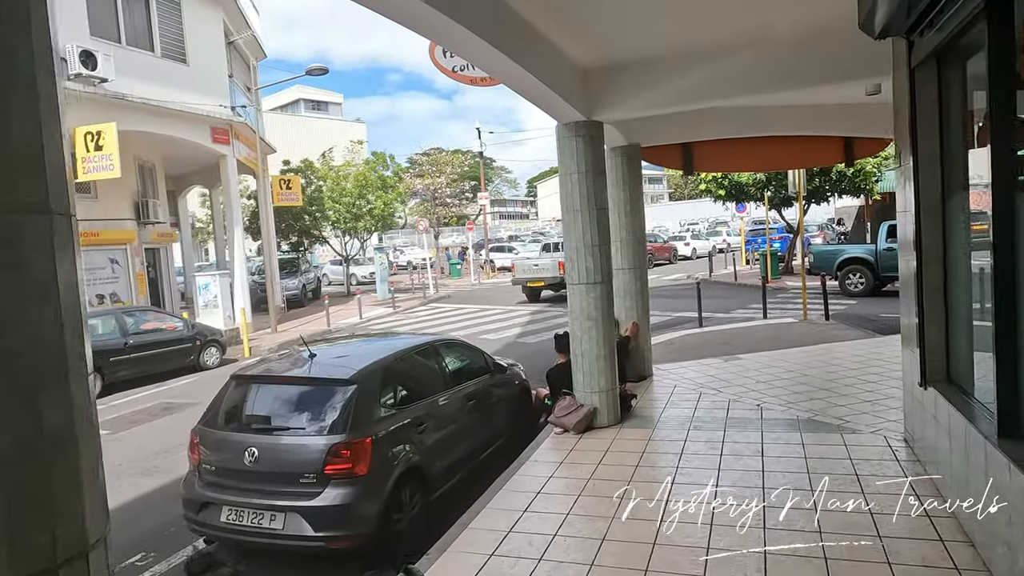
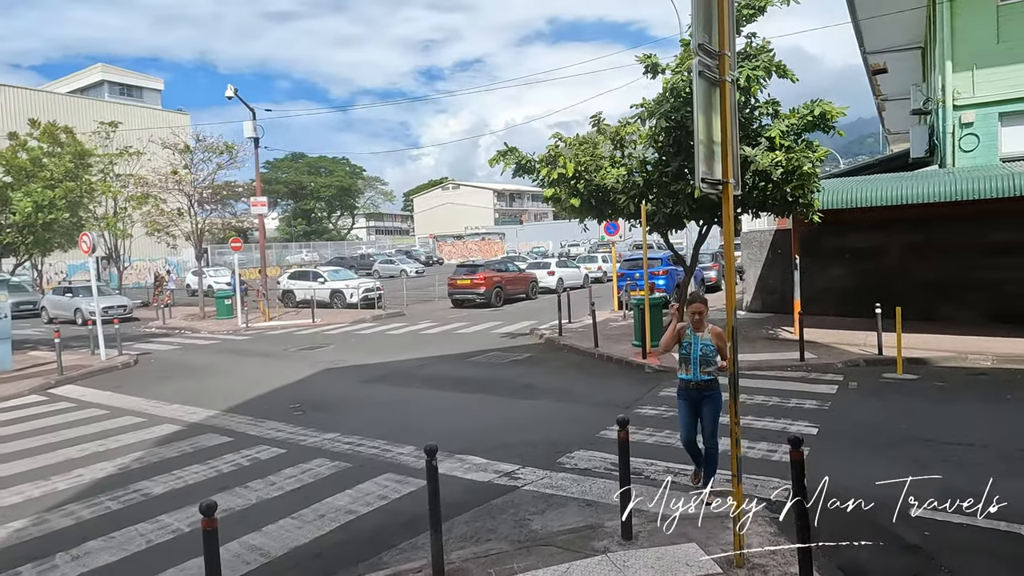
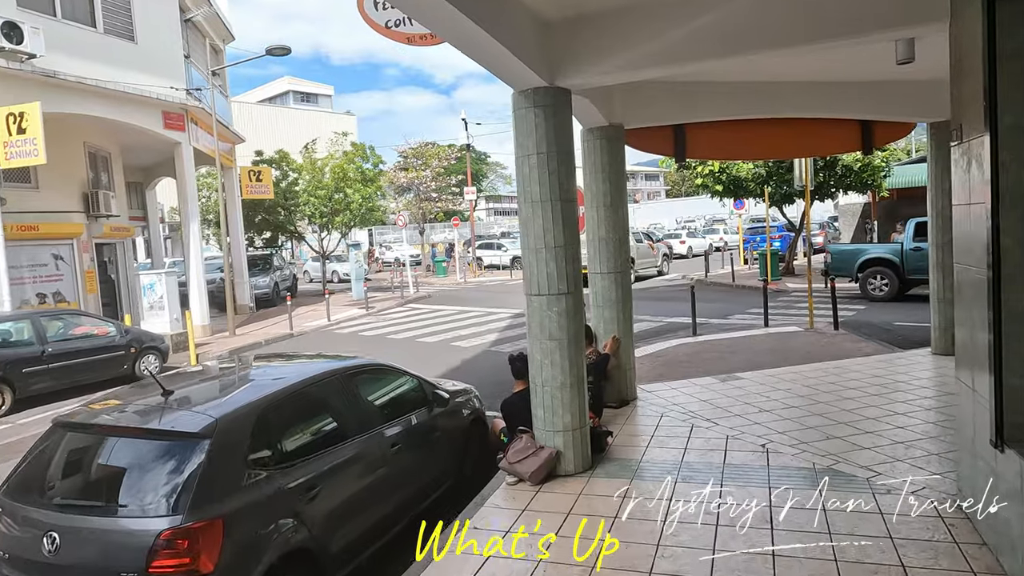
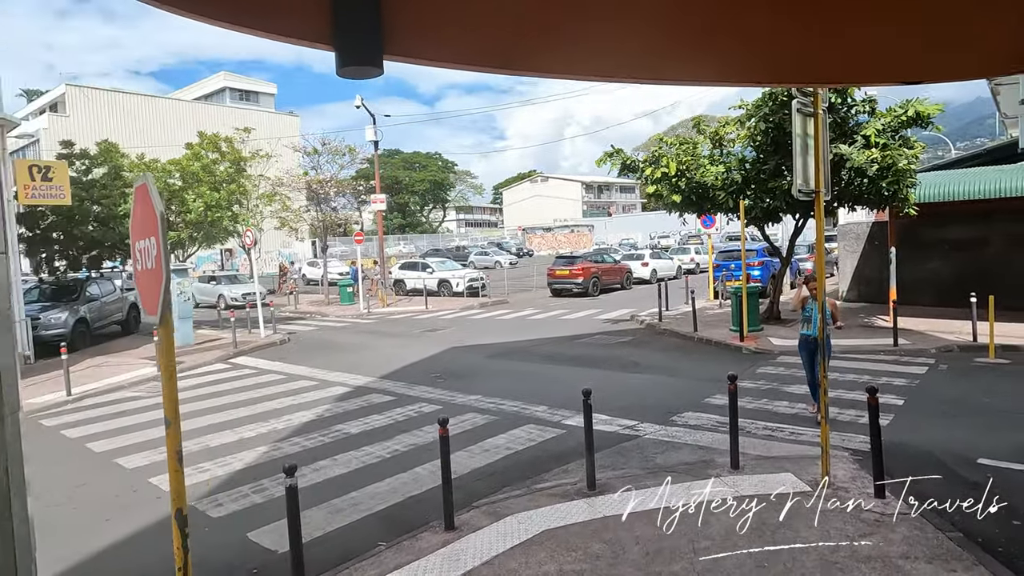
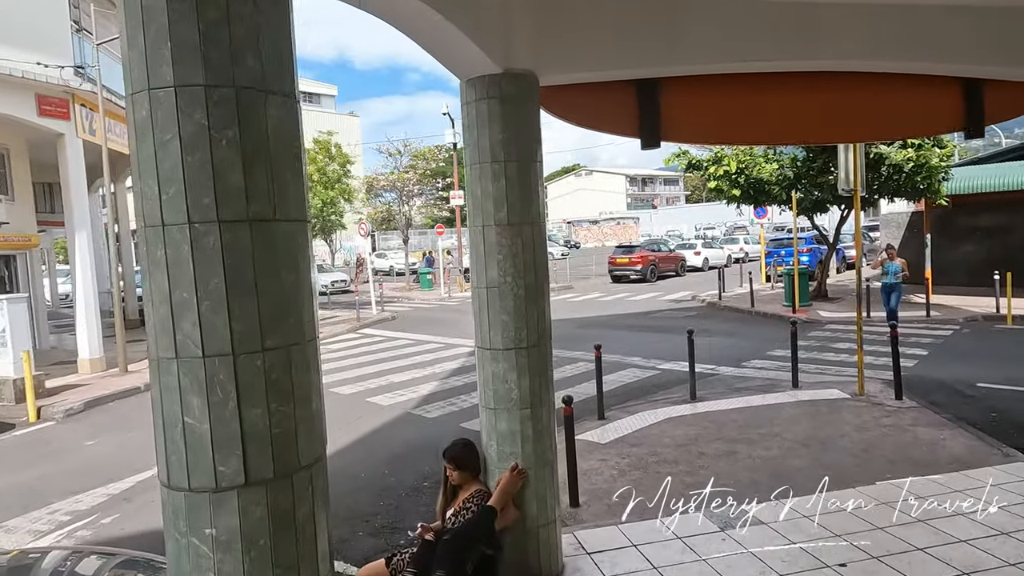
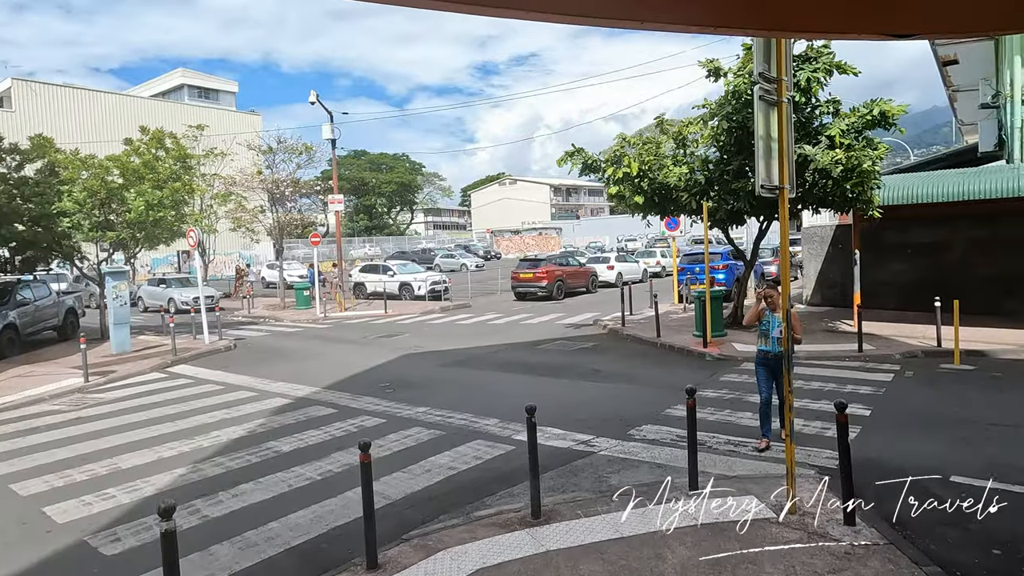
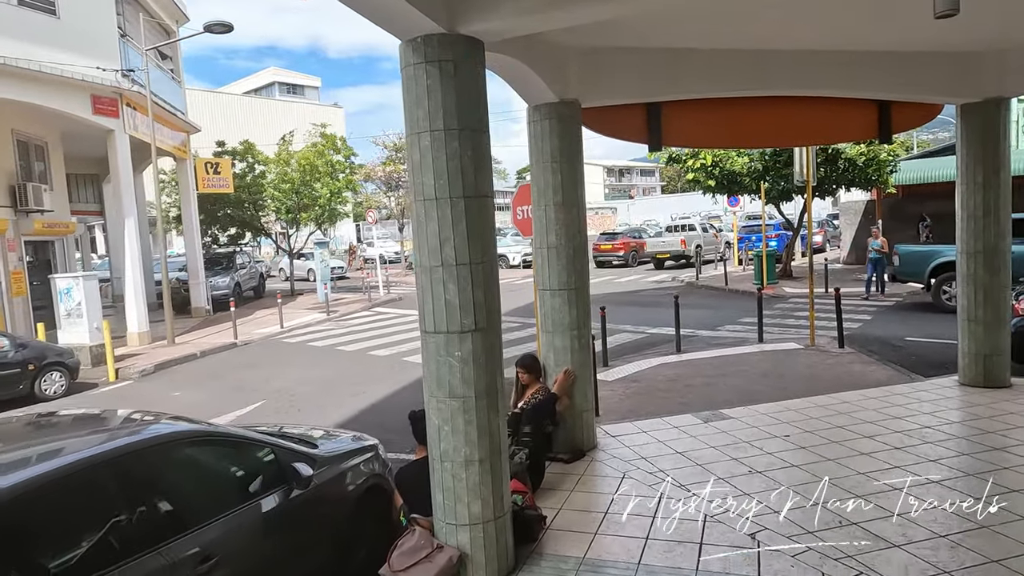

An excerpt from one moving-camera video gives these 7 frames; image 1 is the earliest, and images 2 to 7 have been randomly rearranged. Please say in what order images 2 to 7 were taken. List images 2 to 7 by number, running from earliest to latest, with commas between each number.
3, 7, 5, 4, 6, 2
